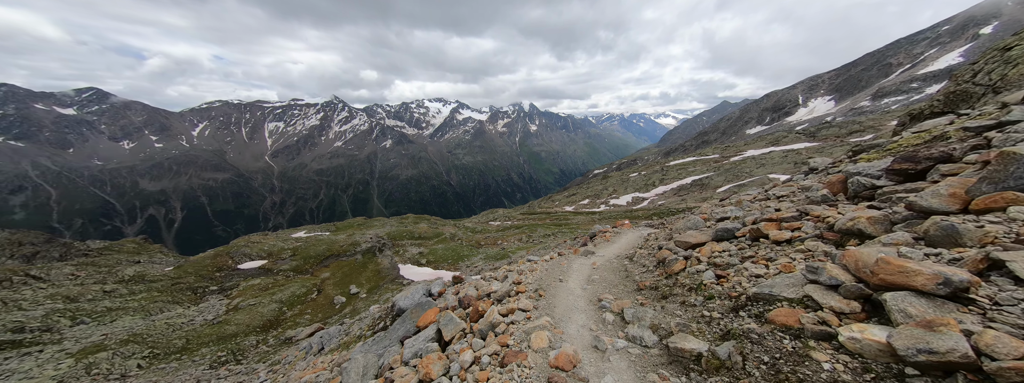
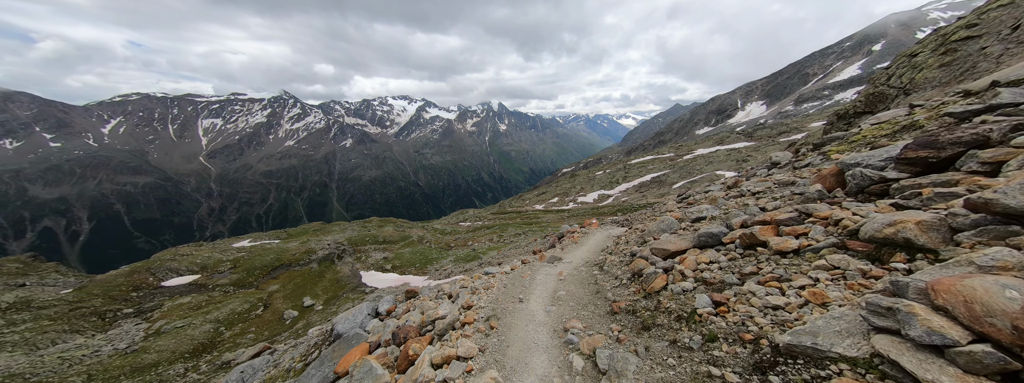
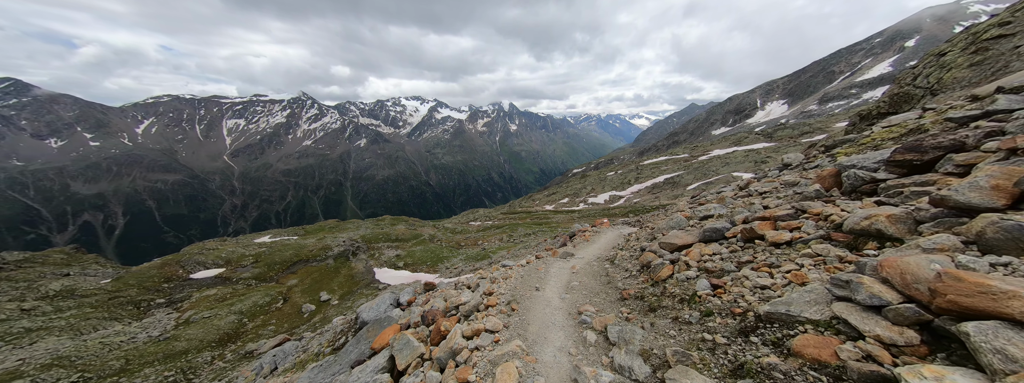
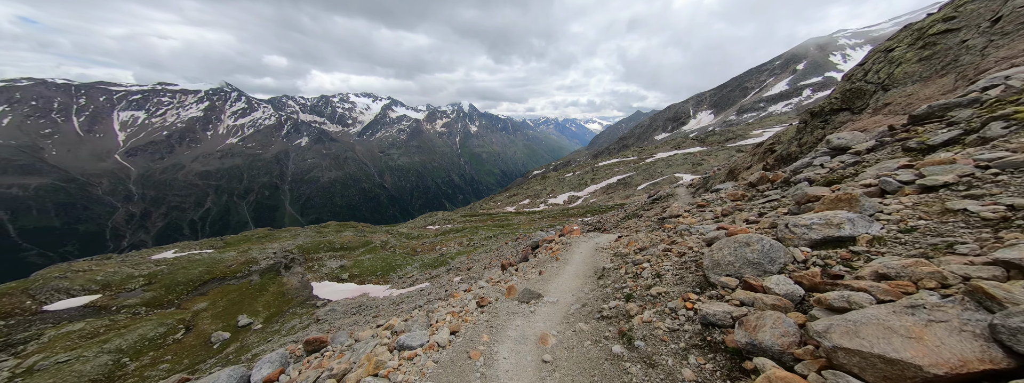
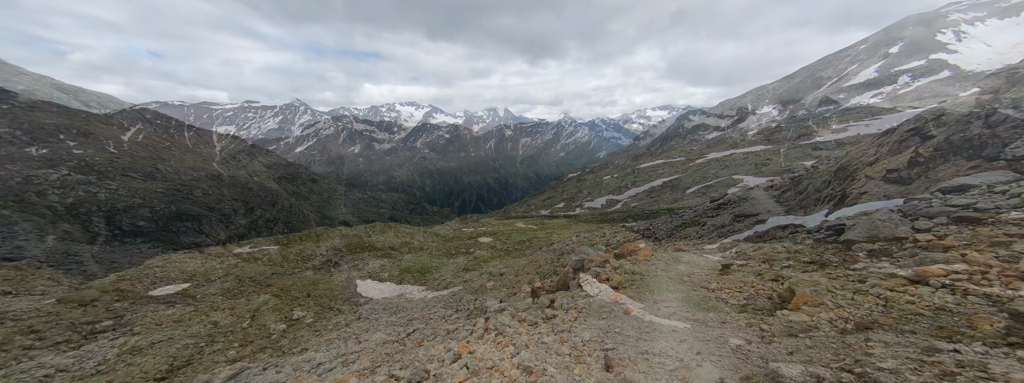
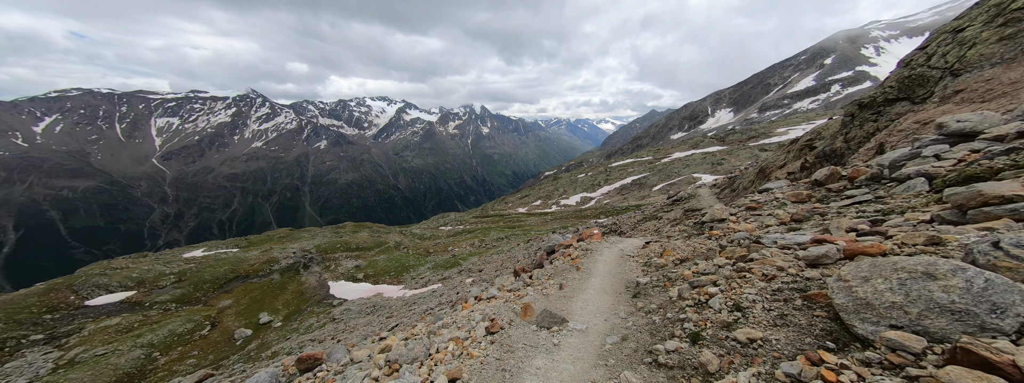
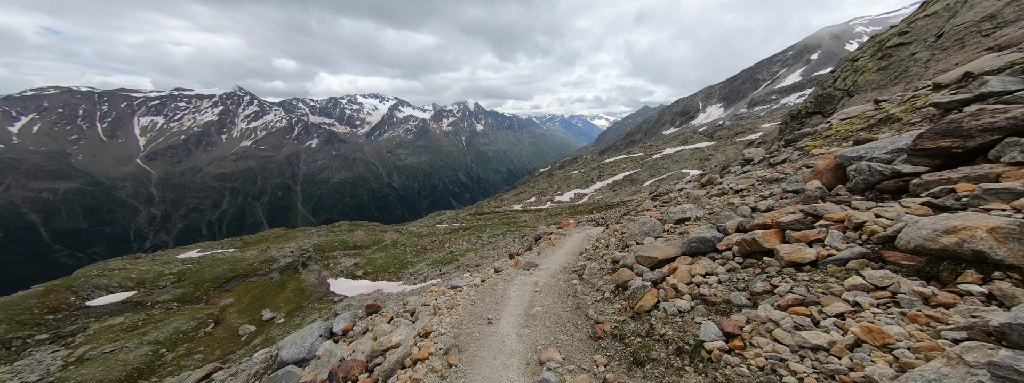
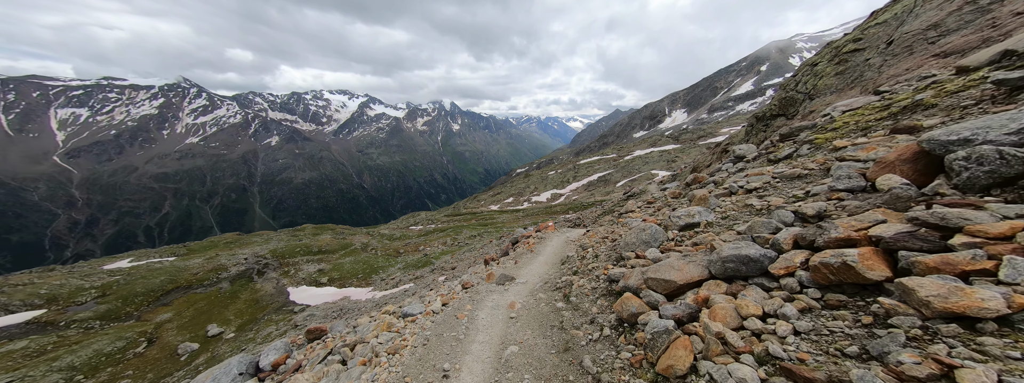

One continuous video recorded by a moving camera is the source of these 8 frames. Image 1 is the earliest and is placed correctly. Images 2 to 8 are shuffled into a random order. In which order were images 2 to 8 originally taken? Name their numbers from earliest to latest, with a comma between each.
3, 2, 7, 8, 4, 6, 5
